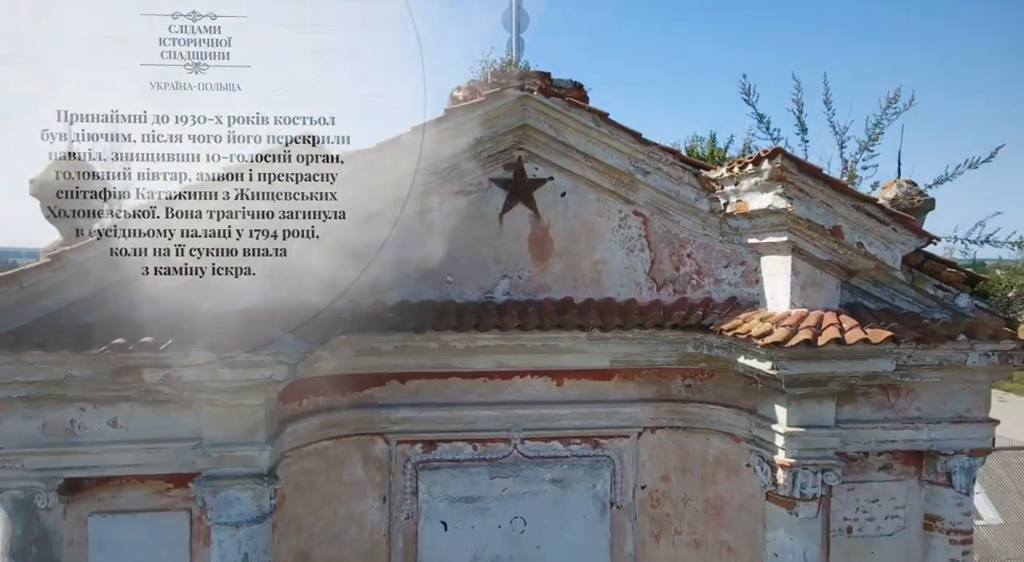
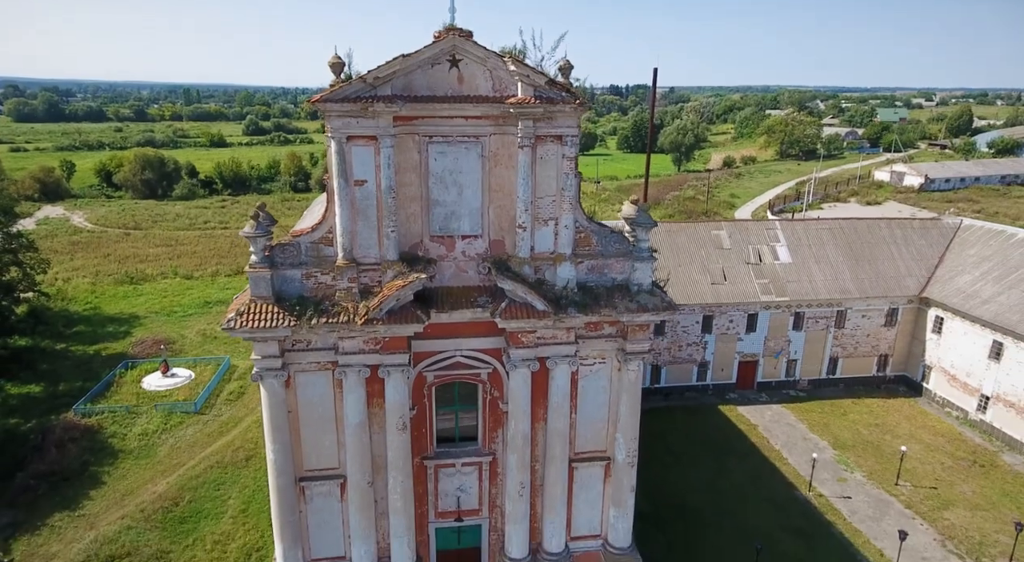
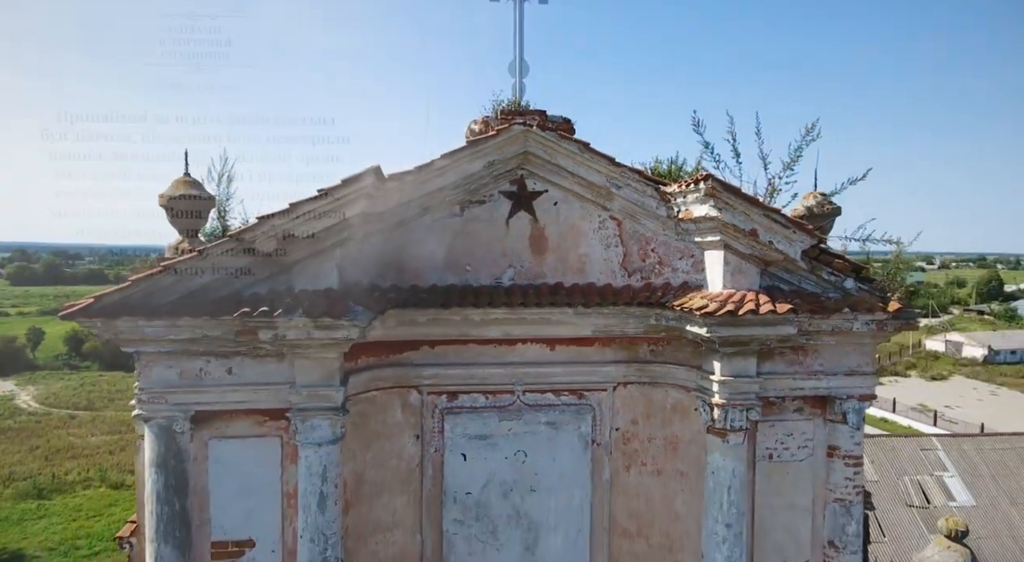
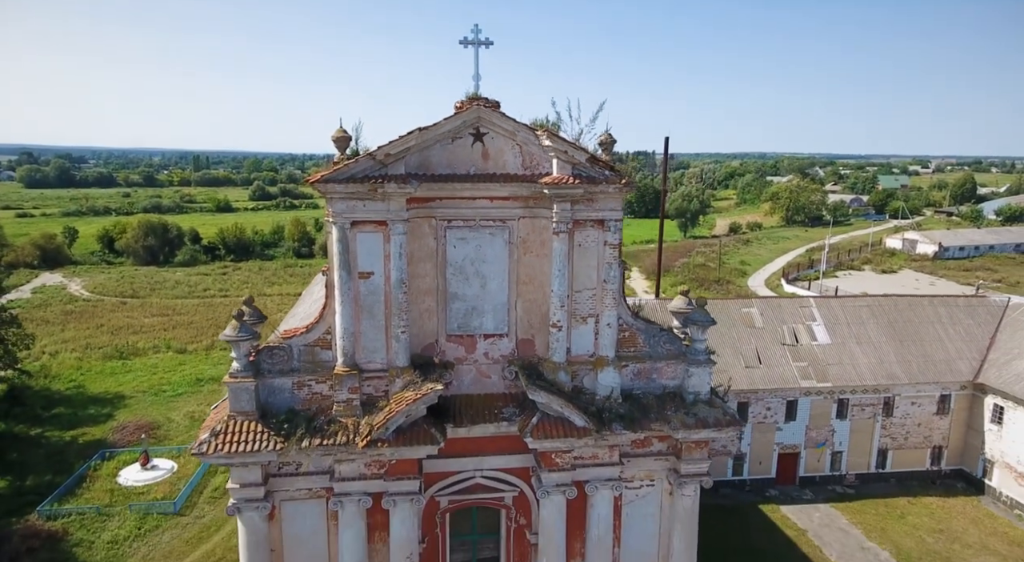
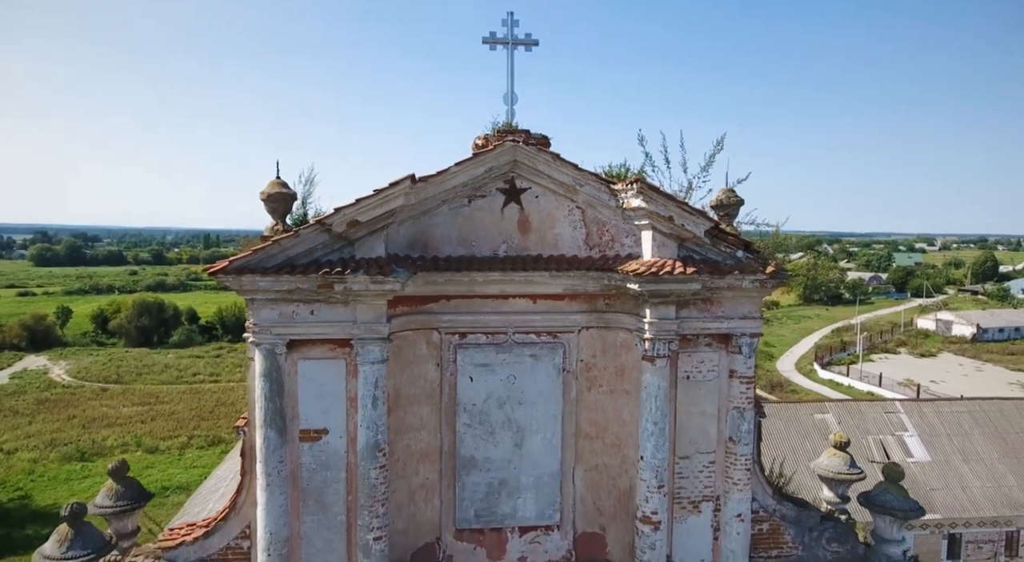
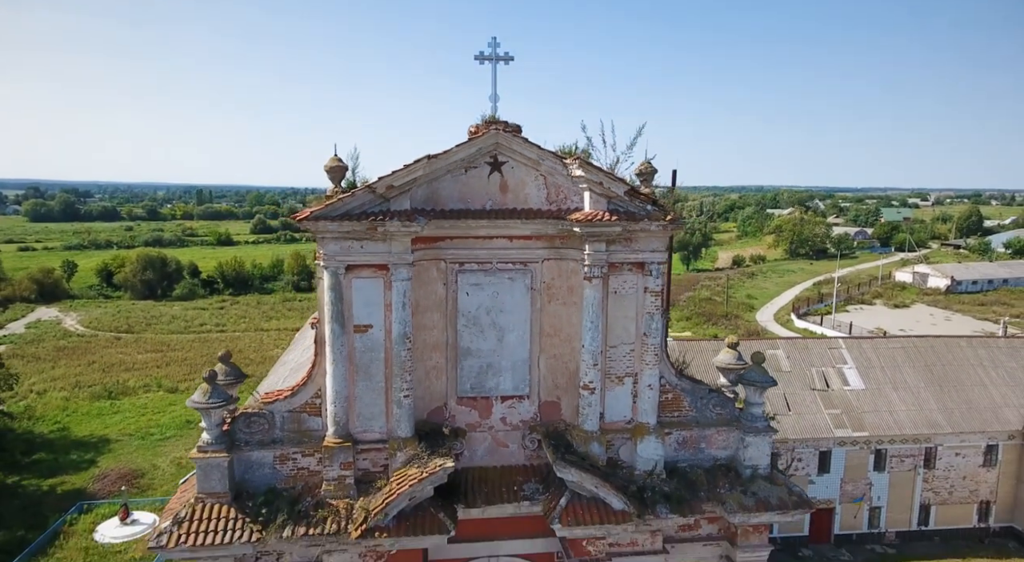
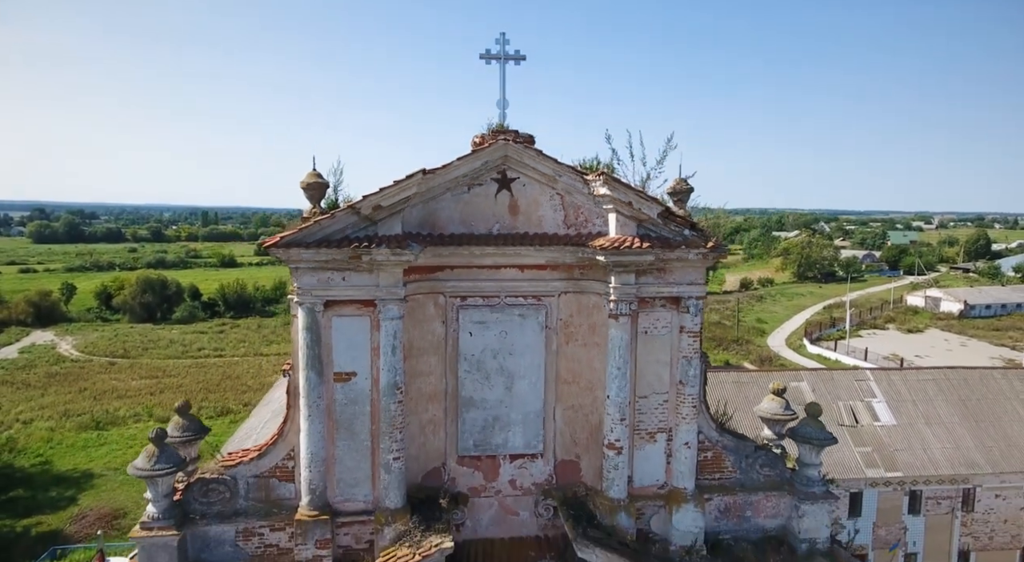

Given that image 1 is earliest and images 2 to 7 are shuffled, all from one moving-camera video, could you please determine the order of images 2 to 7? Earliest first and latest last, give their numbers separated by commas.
3, 5, 7, 6, 4, 2
